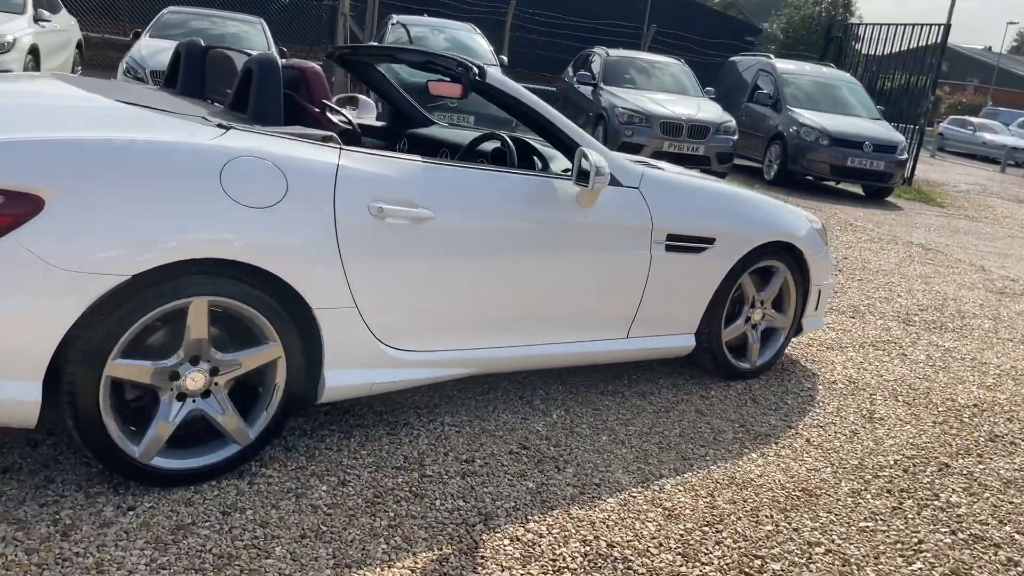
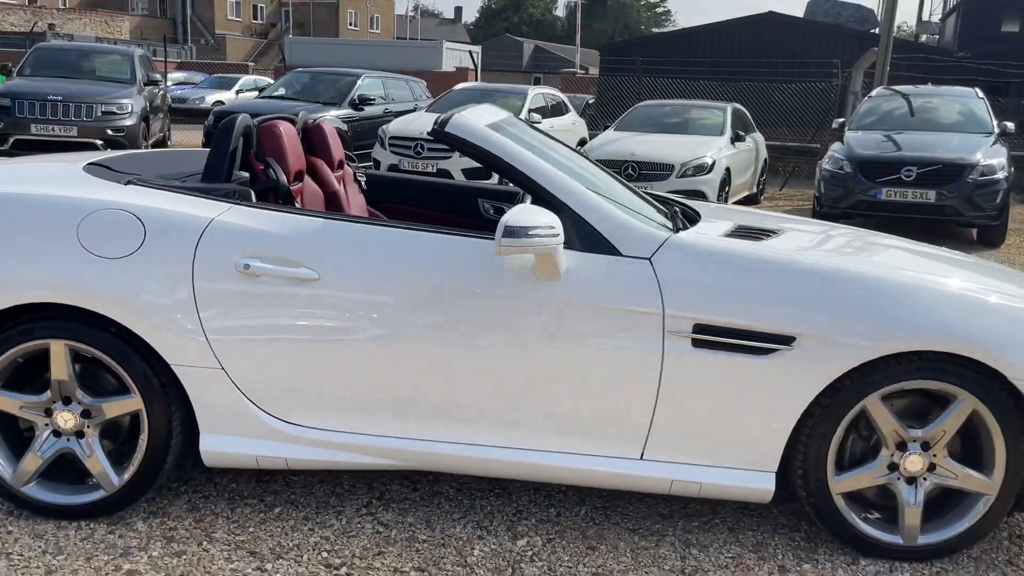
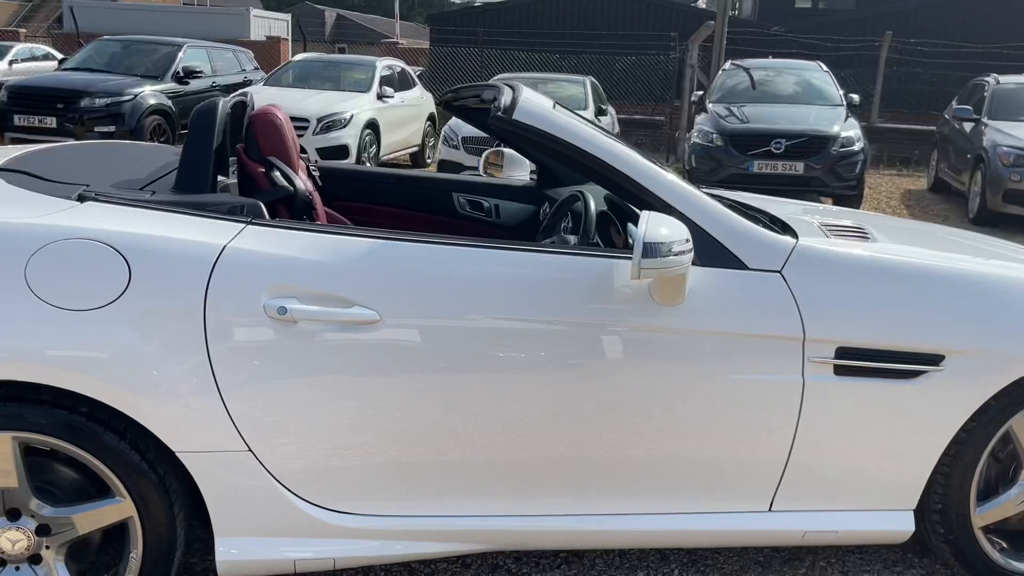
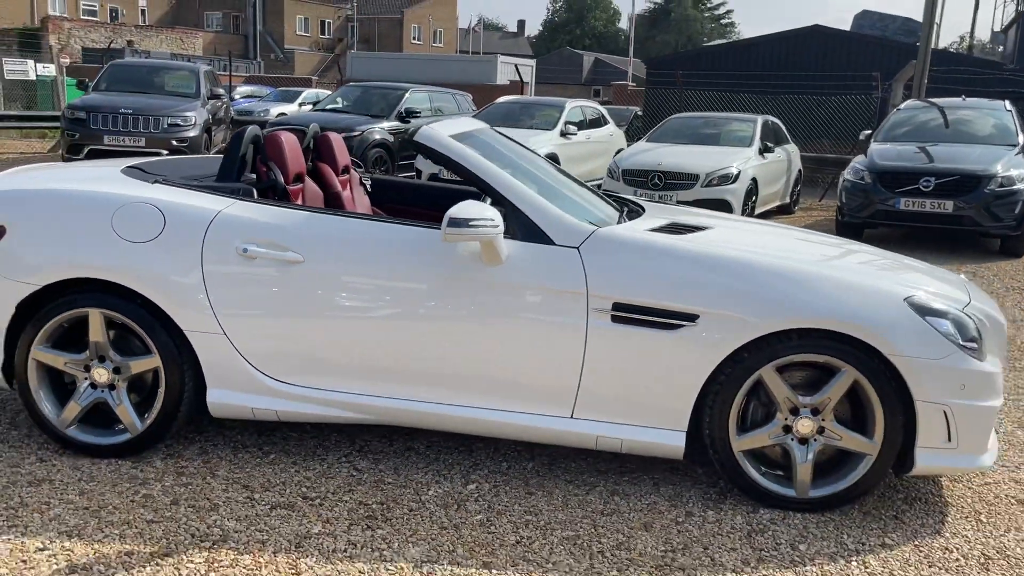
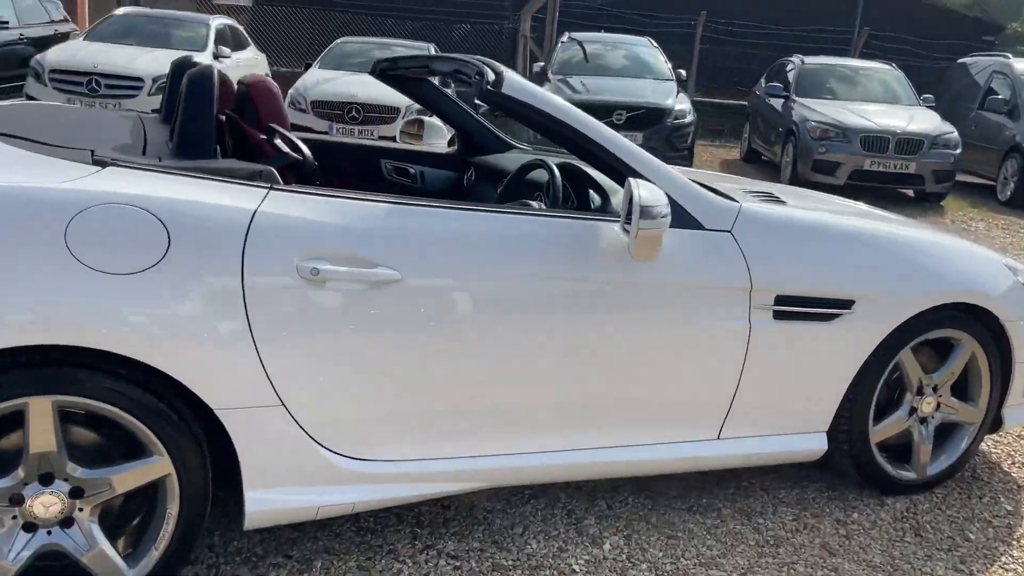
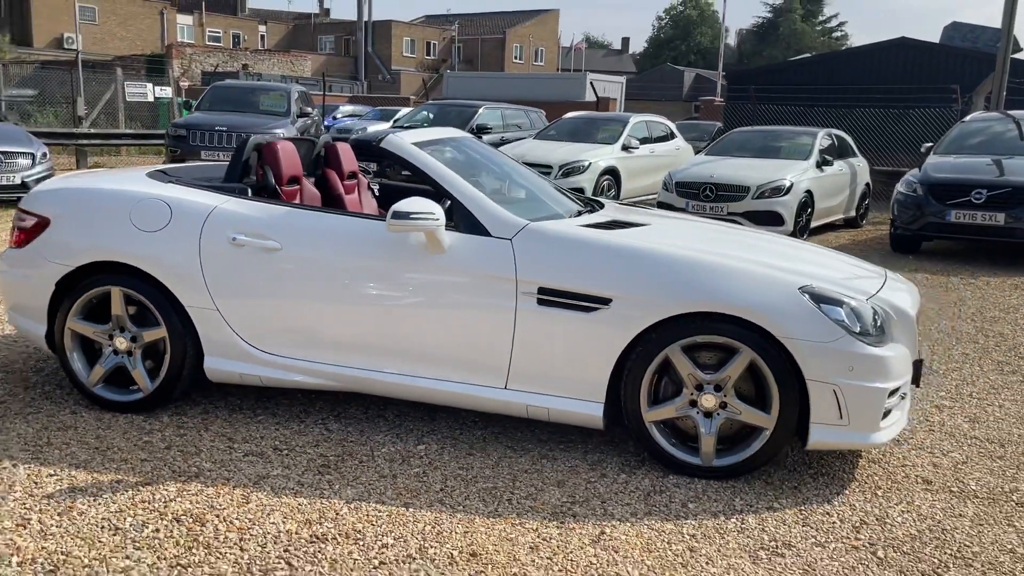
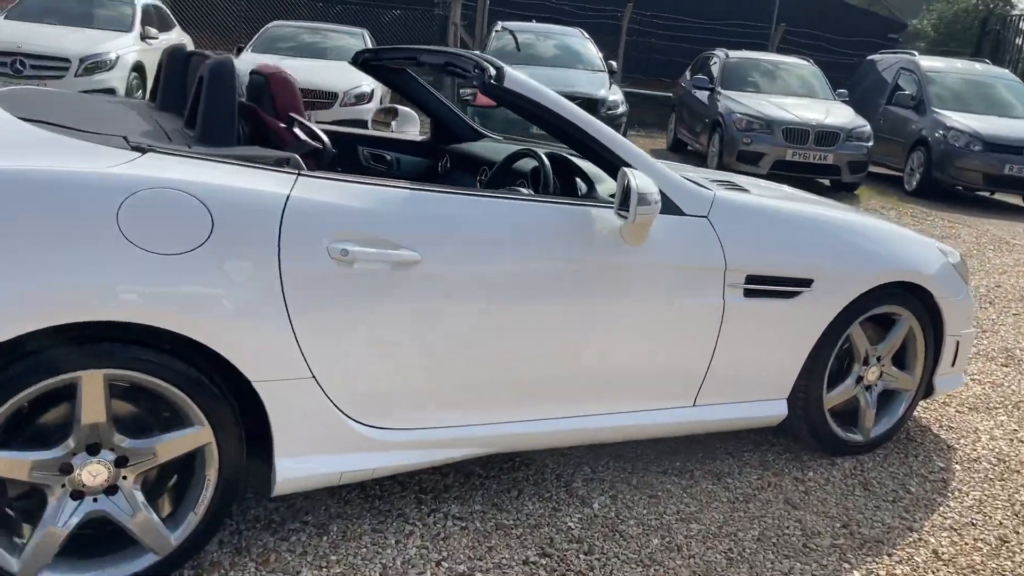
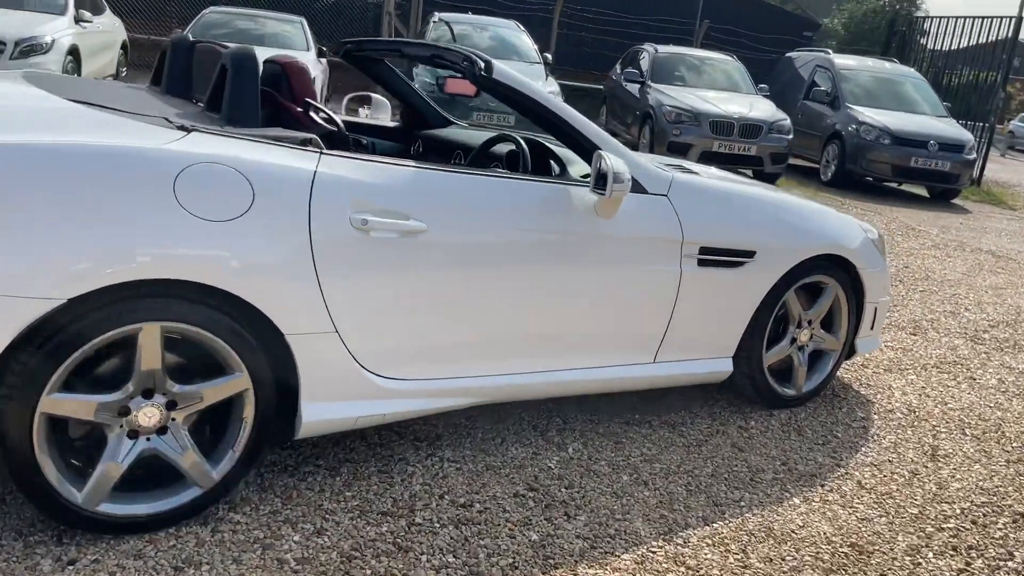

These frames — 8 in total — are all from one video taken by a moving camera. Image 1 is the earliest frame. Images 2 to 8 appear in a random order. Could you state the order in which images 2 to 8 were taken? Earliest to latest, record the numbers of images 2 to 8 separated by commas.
8, 7, 5, 3, 2, 4, 6
